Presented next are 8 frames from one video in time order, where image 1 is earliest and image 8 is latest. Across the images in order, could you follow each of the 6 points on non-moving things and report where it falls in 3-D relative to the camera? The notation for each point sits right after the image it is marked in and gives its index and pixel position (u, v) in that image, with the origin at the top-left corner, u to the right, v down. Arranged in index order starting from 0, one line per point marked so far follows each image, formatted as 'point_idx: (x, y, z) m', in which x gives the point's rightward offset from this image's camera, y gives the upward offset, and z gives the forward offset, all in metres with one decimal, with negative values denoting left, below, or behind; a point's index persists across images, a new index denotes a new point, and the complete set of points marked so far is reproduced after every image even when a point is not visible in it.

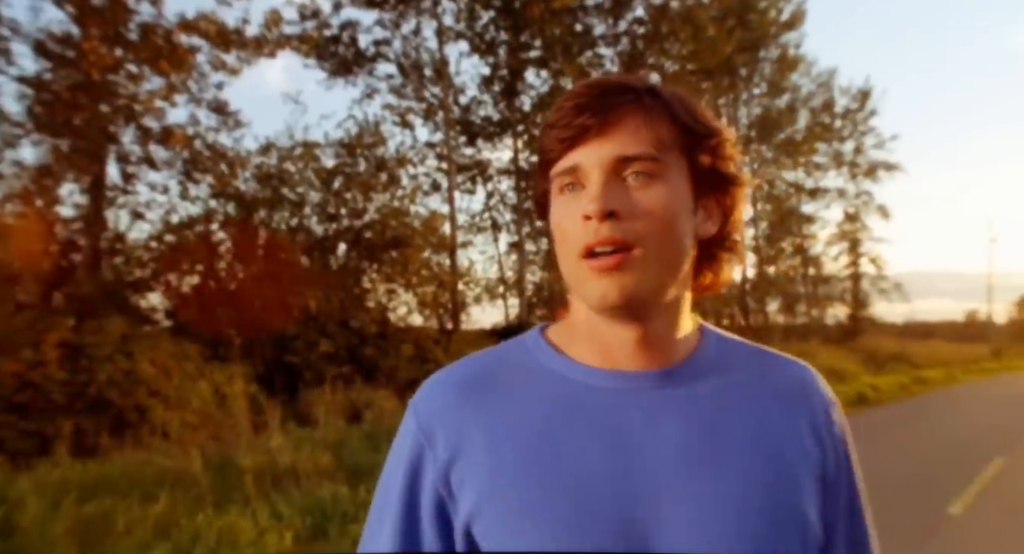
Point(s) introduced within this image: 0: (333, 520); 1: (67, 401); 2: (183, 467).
0: (-2.2, -3.0, +8.0) m
1: (-9.1, -2.5, +13.3) m
2: (-4.4, -2.7, +9.2) m
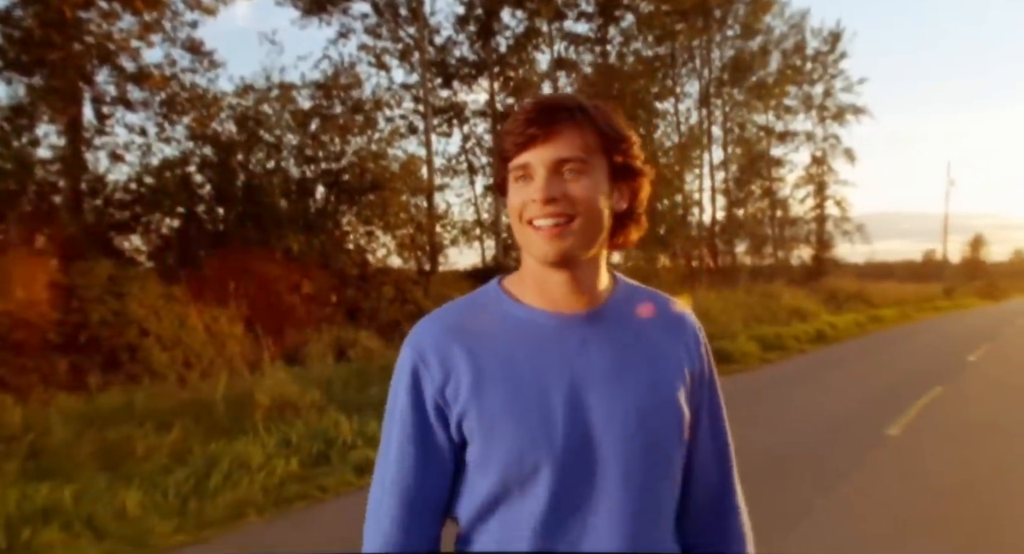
0: (-2.4, -2.3, +8.7) m
1: (-9.5, -1.3, +13.7) m
2: (-4.6, -1.8, +9.8) m
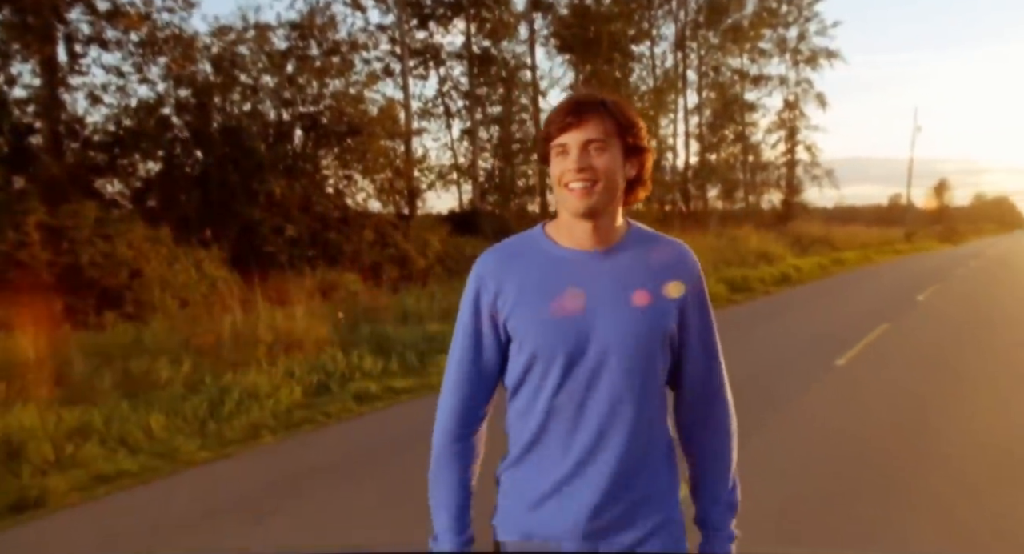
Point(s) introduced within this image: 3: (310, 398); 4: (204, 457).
0: (-2.6, -1.5, +9.5) m
1: (-10.0, -0.1, +14.1) m
2: (-4.9, -0.9, +10.4) m
3: (-2.7, -1.7, +8.8) m
4: (-3.2, -1.9, +6.8) m
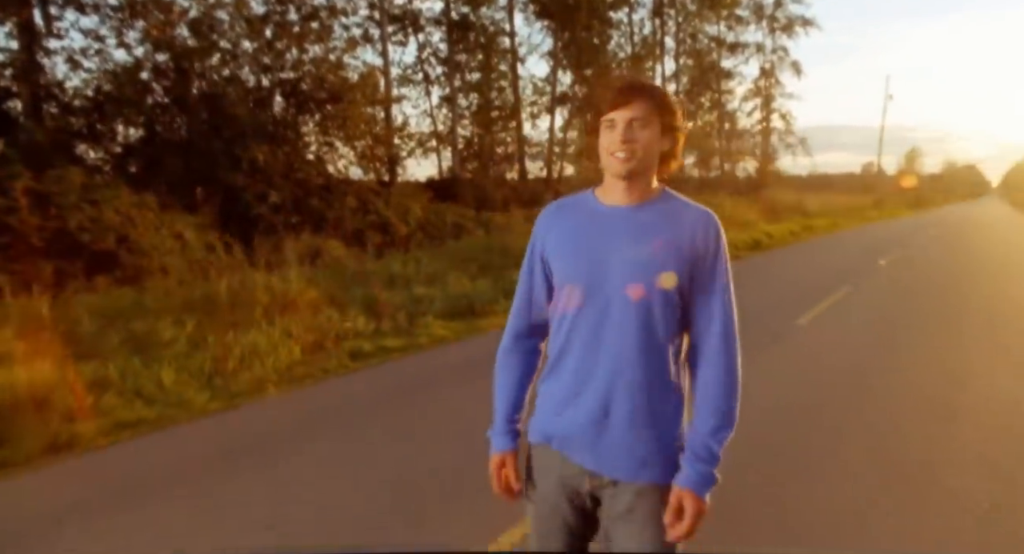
0: (-2.8, -0.9, +10.0) m
1: (-10.3, +0.7, +14.3) m
2: (-5.1, -0.3, +10.9) m
3: (-2.9, -1.1, +9.3) m
4: (-3.4, -1.5, +7.3) m
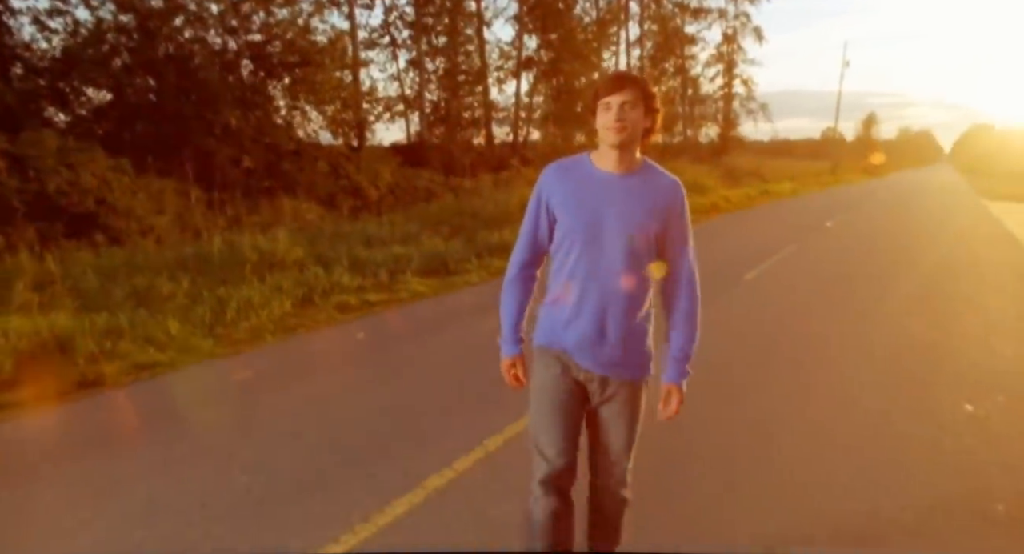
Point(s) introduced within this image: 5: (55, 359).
0: (-3.3, -0.2, +10.8) m
1: (-11.0, +1.5, +14.6) m
2: (-5.6, +0.4, +11.5) m
3: (-3.3, -0.5, +10.1) m
4: (-3.7, -0.9, +8.1) m
5: (-5.0, -0.9, +7.0) m
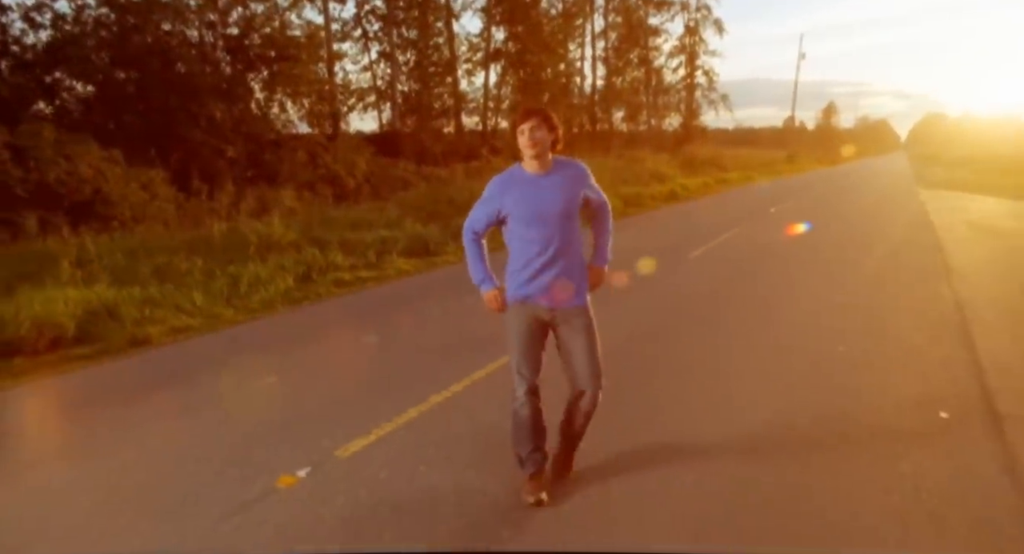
0: (-3.8, +0.2, +12.2) m
1: (-11.7, +1.9, +15.6) m
2: (-6.1, +0.7, +12.8) m
3: (-3.8, -0.1, +11.5) m
4: (-4.0, -0.6, +9.5) m
5: (-5.3, -0.6, +8.4) m
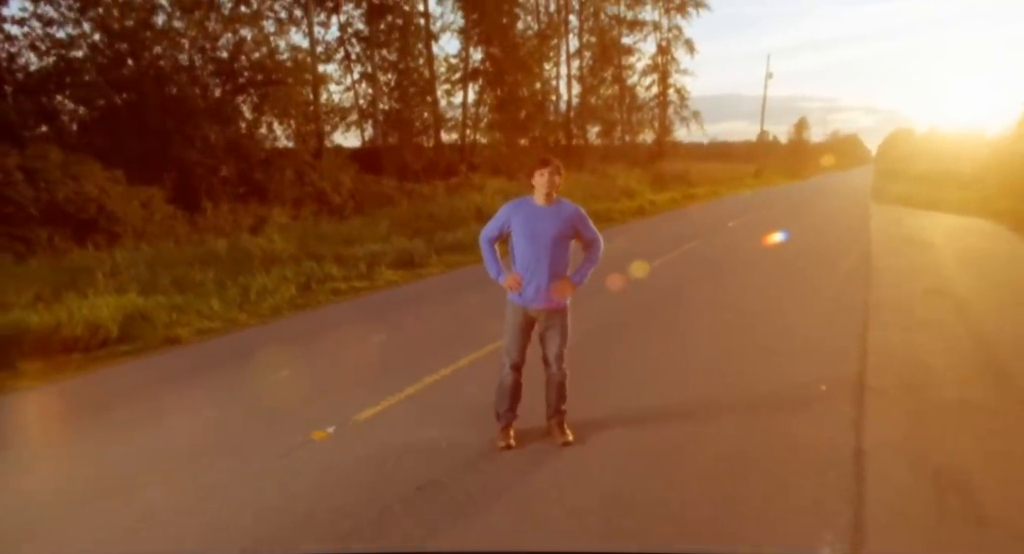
0: (-4.2, 0.0, +13.7) m
1: (-12.3, +1.6, +16.8) m
2: (-6.6, +0.5, +14.2) m
3: (-4.2, -0.3, +13.0) m
4: (-4.4, -0.8, +11.0) m
5: (-5.6, -0.7, +9.8) m
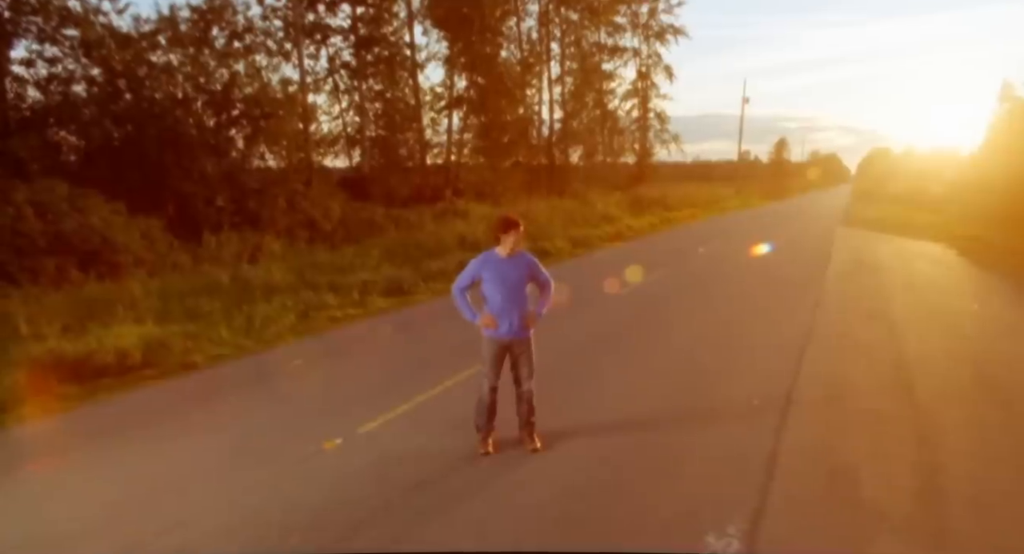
0: (-4.7, -0.7, +14.9) m
1: (-12.8, +0.8, +17.9) m
2: (-7.1, -0.2, +15.3) m
3: (-4.6, -0.9, +14.1) m
4: (-4.8, -1.3, +12.1) m
5: (-6.0, -1.3, +10.9) m
